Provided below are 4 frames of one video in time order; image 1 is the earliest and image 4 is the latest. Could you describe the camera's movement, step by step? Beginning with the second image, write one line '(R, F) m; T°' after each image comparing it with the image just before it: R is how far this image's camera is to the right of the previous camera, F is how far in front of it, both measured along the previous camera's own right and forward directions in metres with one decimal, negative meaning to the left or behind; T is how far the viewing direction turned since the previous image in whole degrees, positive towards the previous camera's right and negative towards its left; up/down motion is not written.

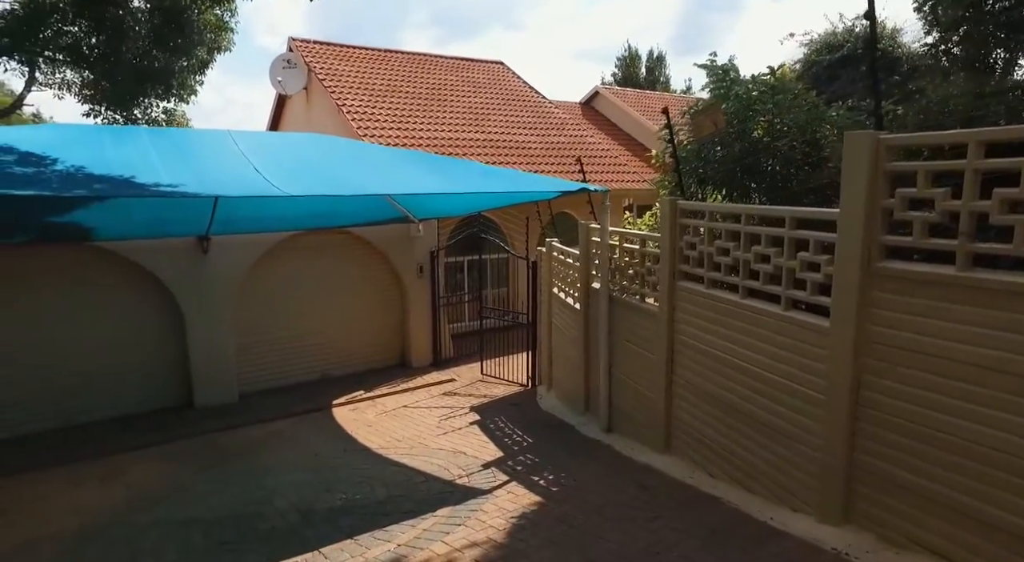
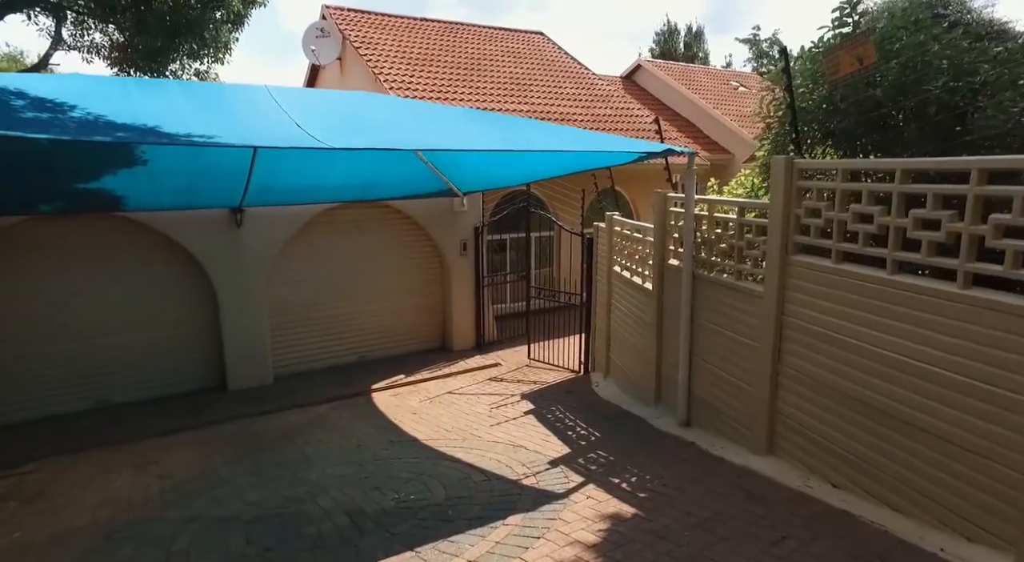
(-0.4, +0.7) m; -2°
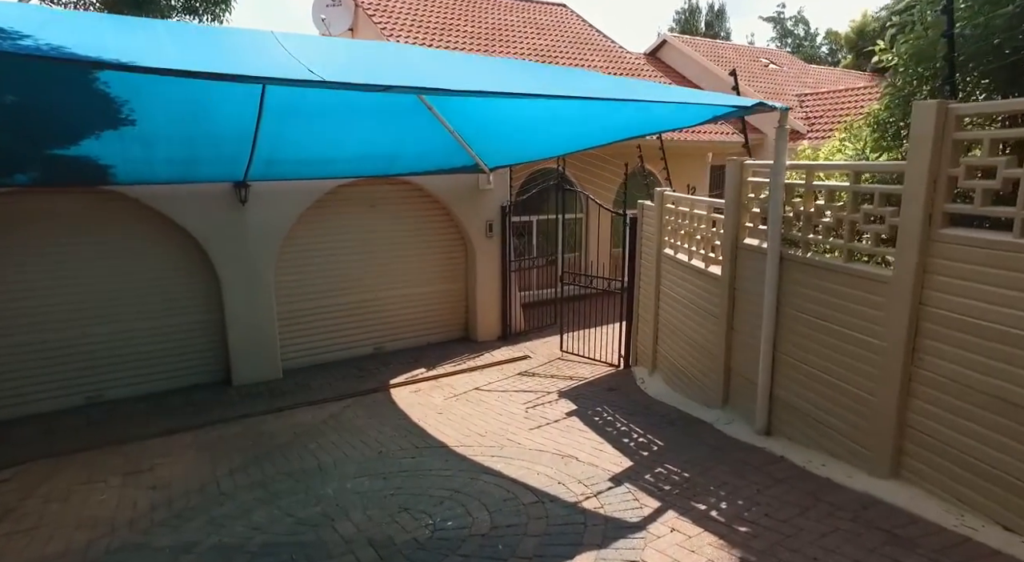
(-0.3, +0.9) m; -1°
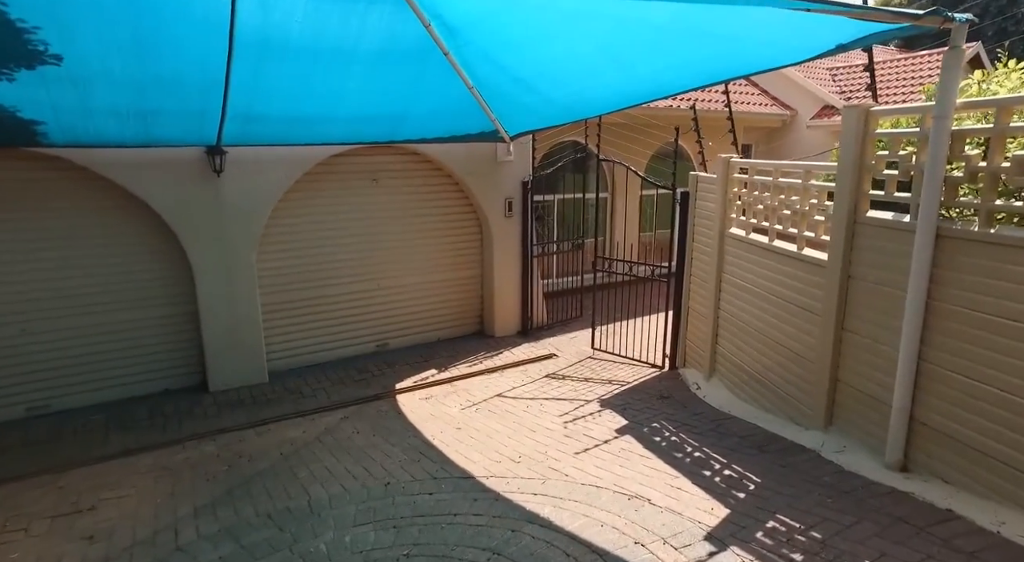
(-0.3, +1.2) m; 0°
